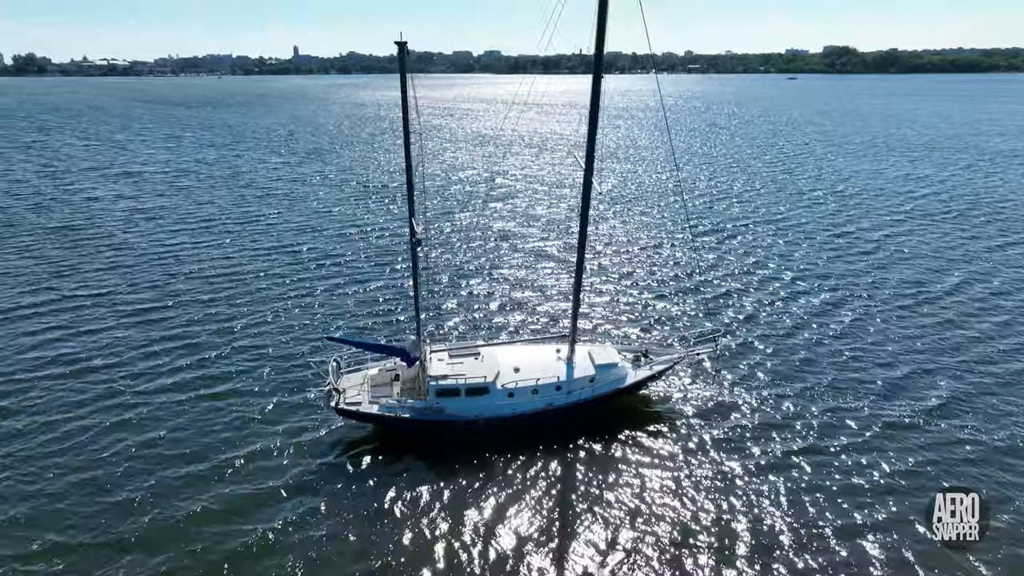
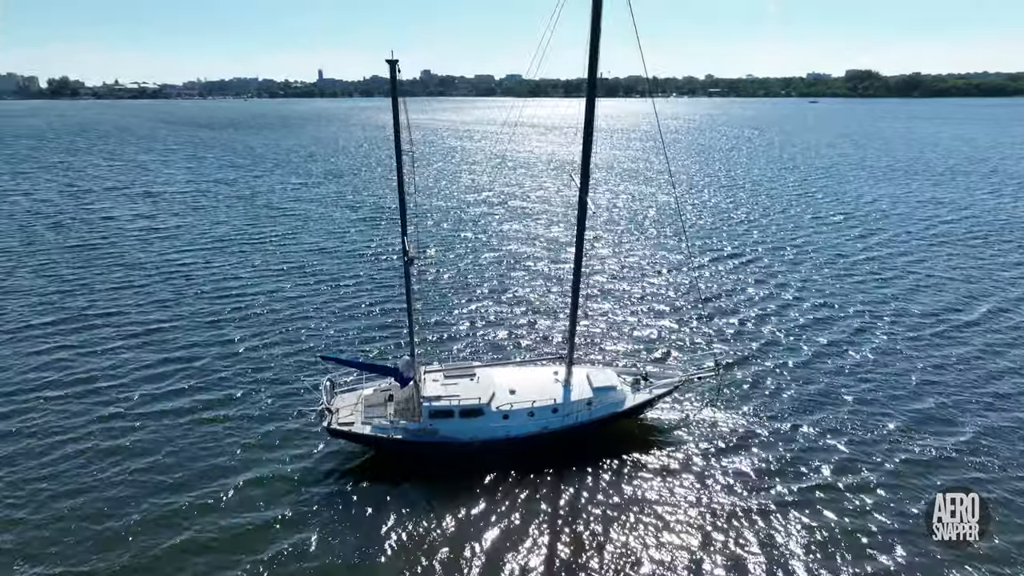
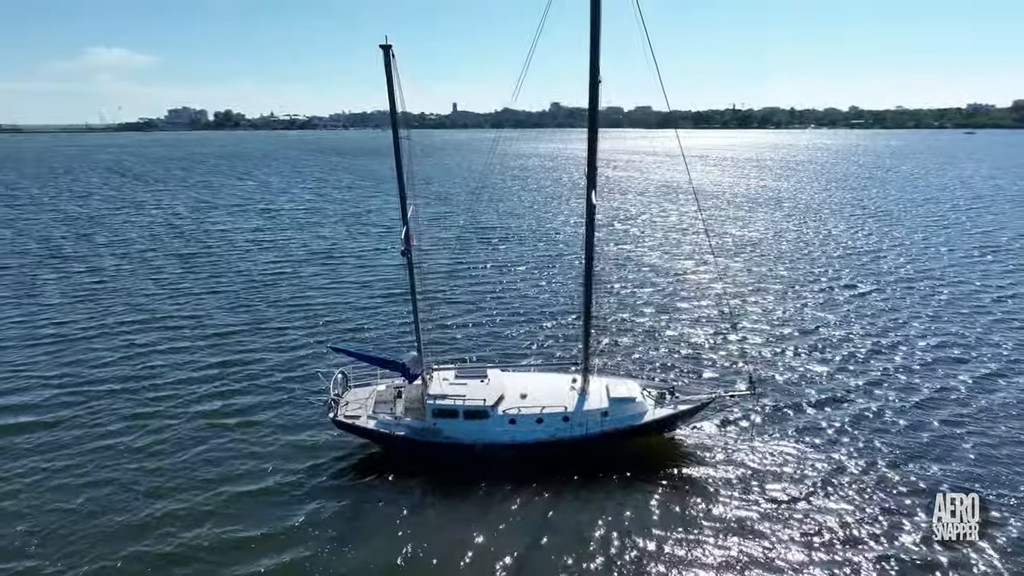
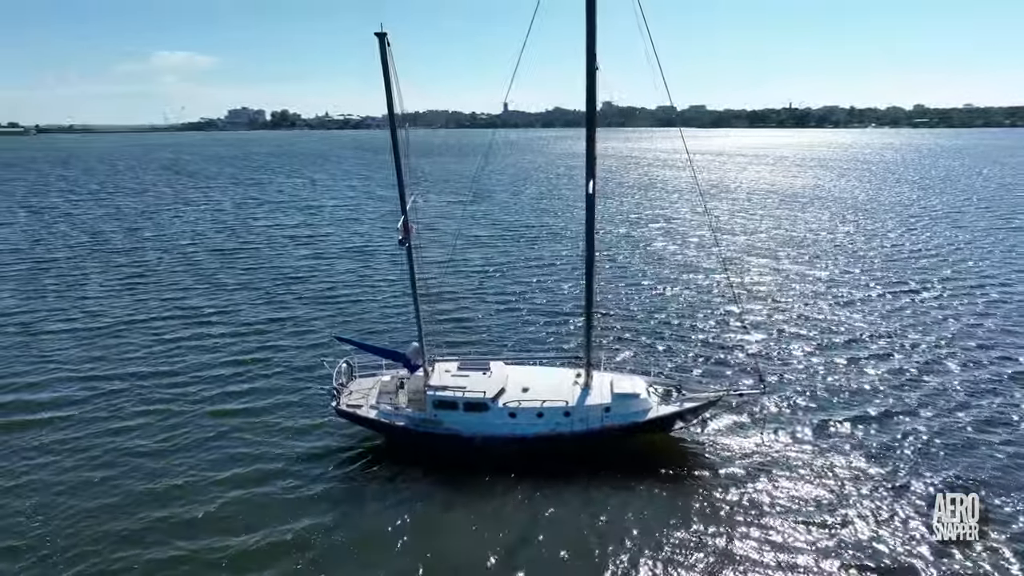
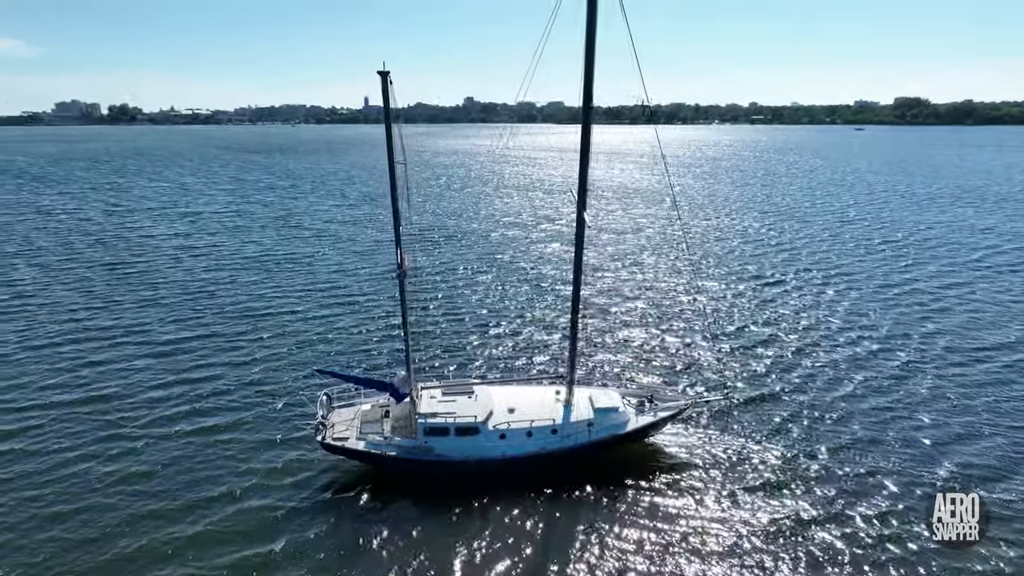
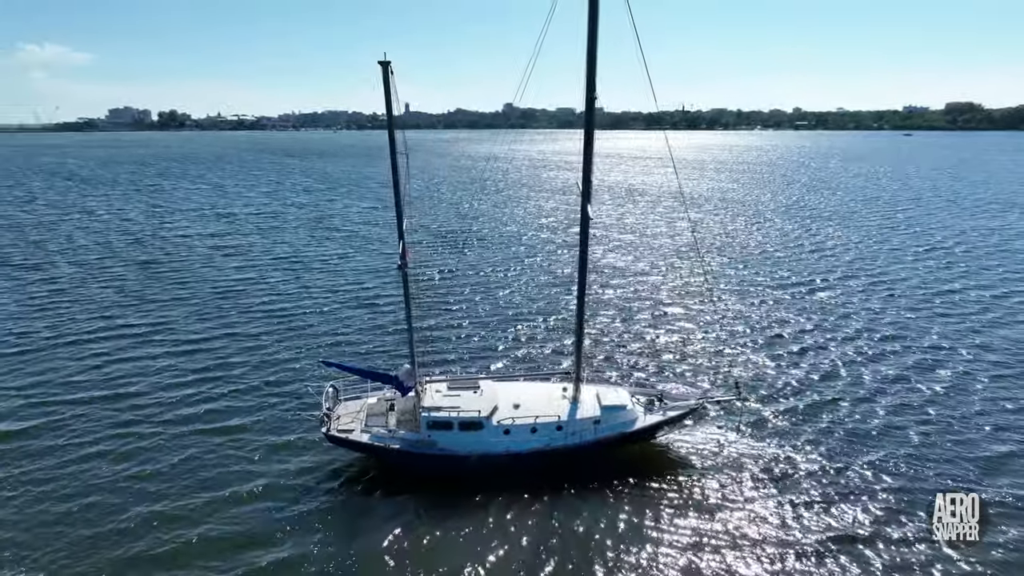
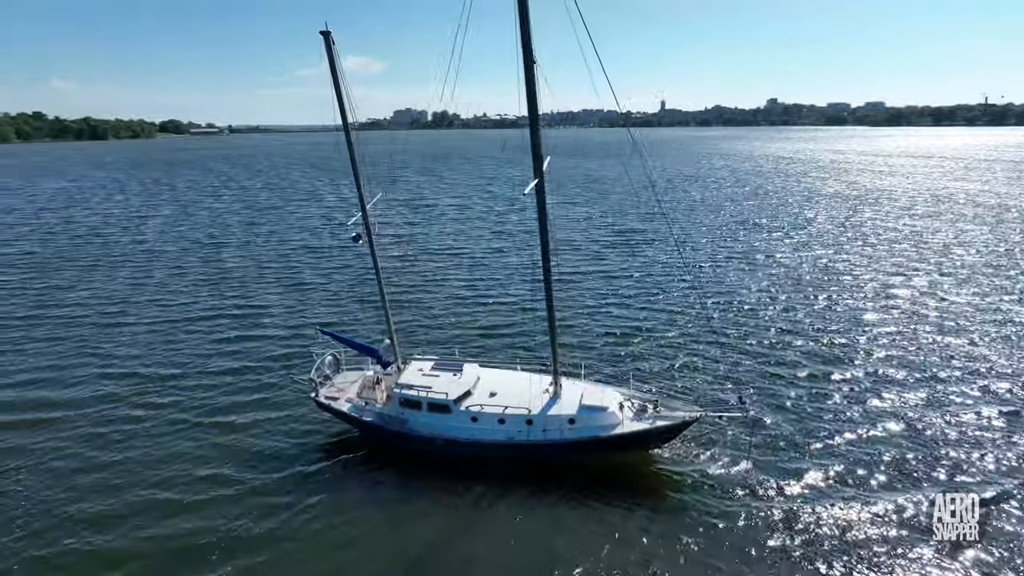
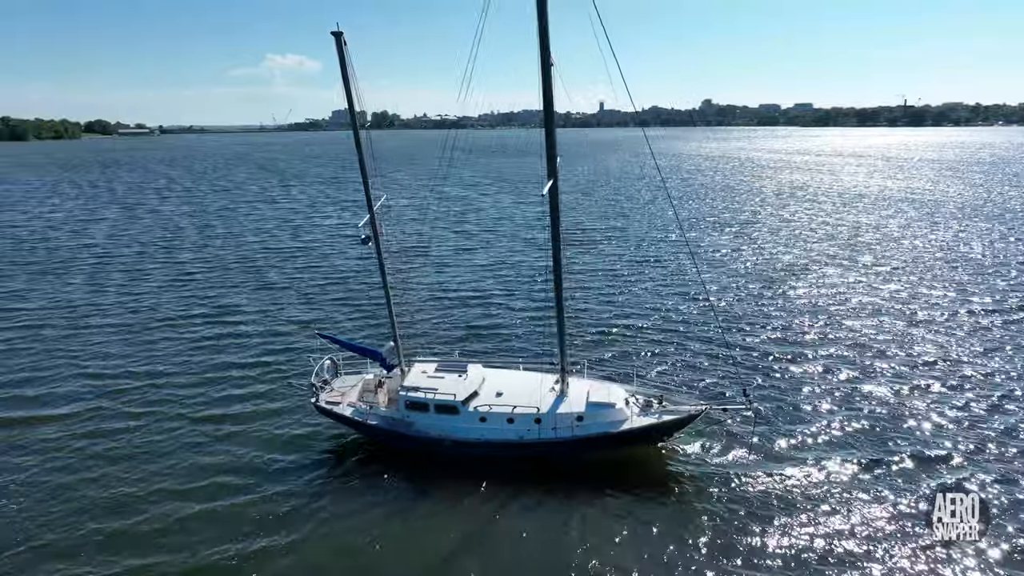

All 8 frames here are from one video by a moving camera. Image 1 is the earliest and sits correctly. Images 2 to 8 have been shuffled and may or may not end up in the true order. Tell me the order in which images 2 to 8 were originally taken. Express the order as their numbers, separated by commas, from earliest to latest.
2, 5, 6, 3, 4, 8, 7
